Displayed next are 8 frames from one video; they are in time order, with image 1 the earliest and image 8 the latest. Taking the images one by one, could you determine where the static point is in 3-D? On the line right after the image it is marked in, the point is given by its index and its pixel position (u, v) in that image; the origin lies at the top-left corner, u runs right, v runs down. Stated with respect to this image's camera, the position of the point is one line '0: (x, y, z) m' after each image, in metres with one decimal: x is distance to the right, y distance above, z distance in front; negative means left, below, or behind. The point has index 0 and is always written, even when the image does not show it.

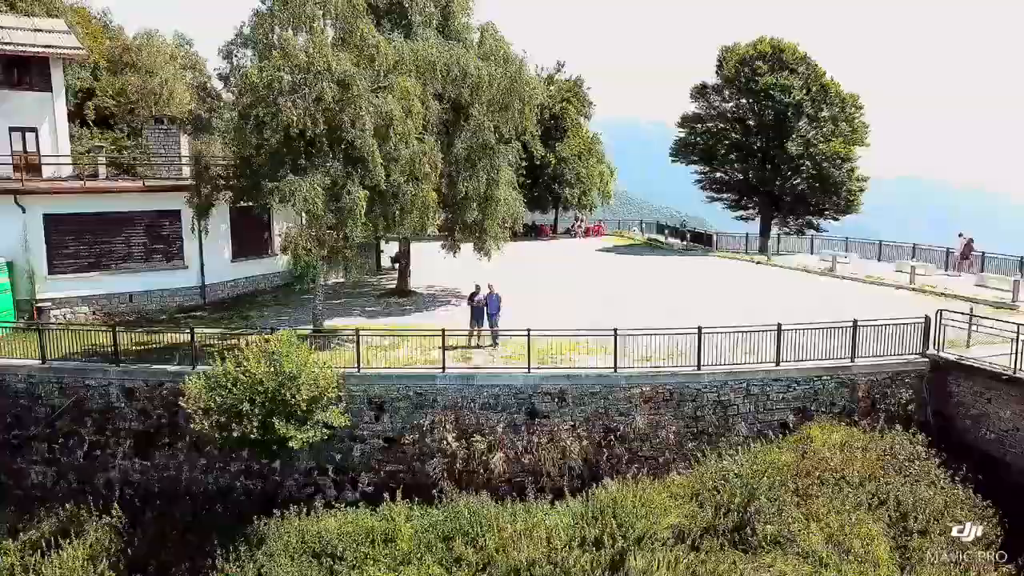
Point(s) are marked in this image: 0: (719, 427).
0: (+3.3, -2.2, +12.9) m
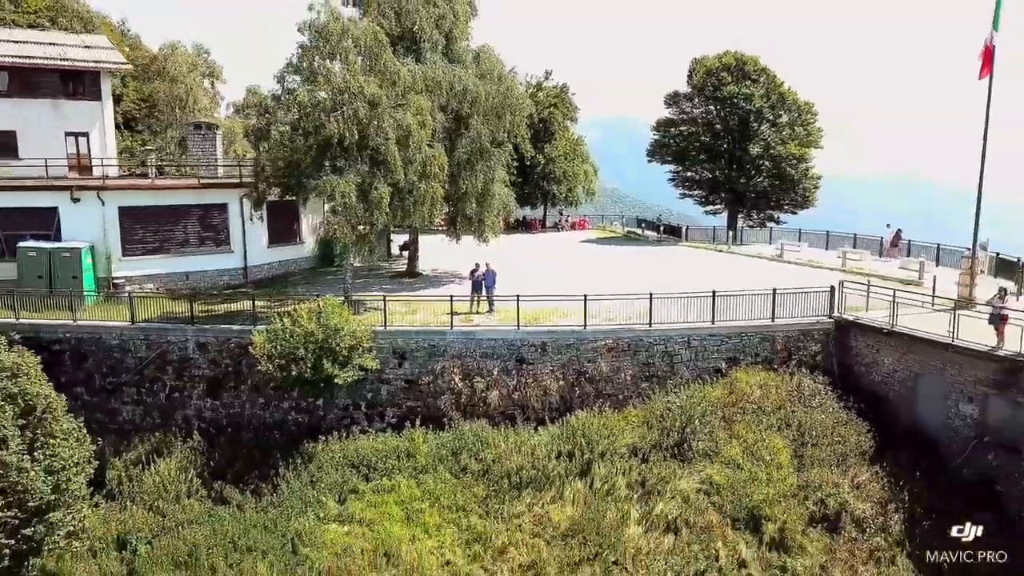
0: (+3.1, -1.7, +16.4) m
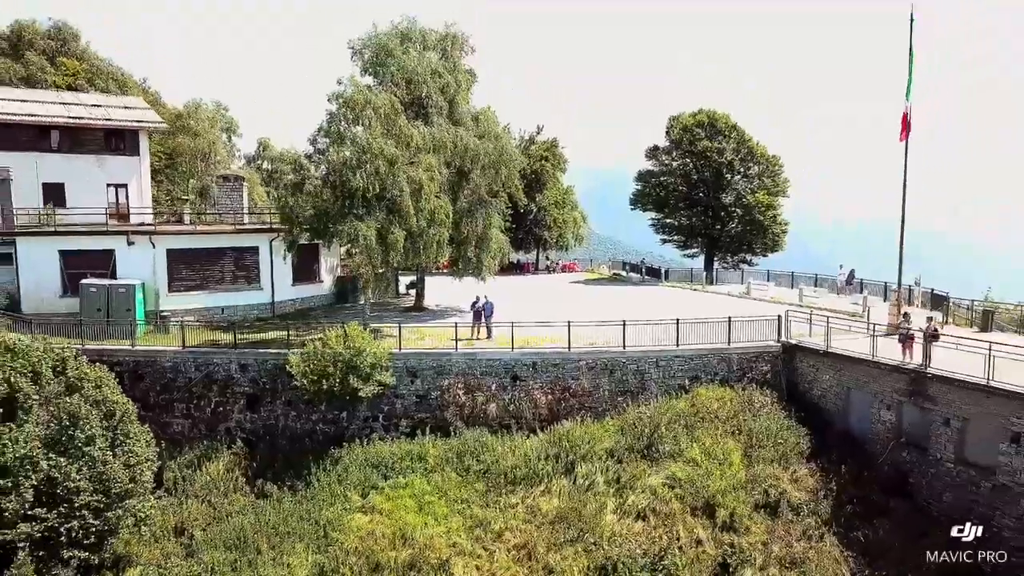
0: (+3.0, -2.4, +19.4) m
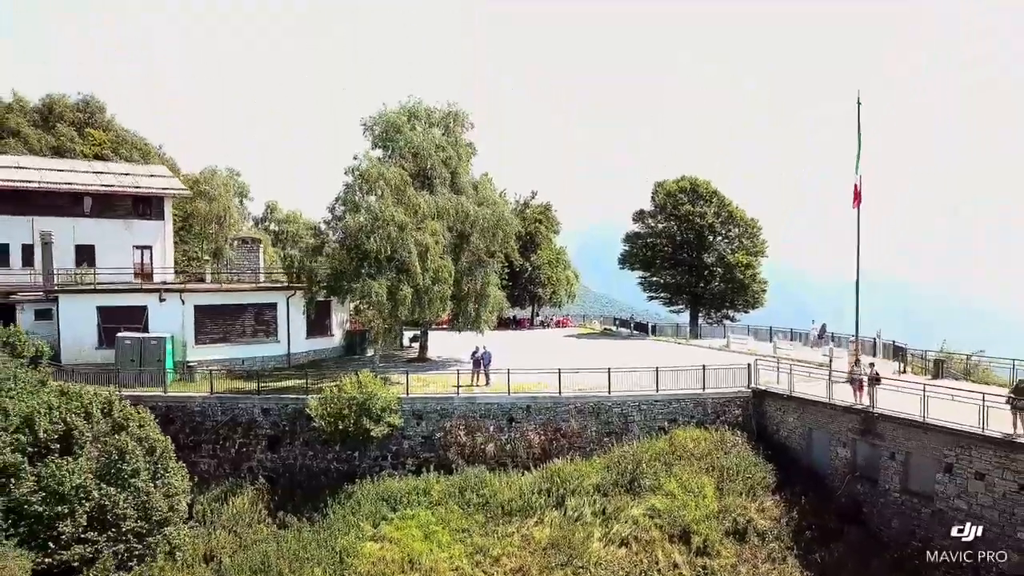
0: (+2.9, -3.8, +21.4) m
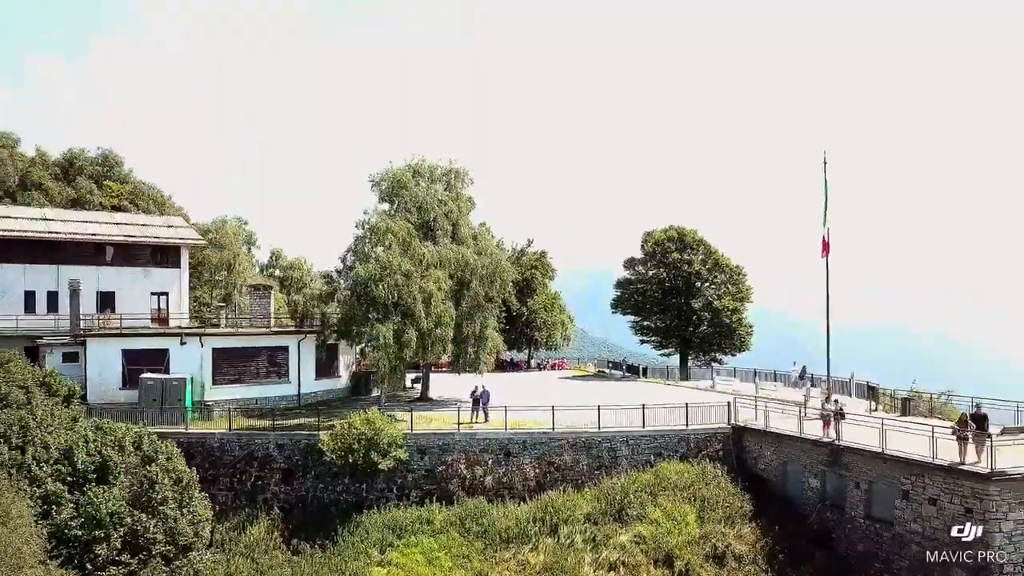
0: (+2.8, -5.0, +23.1) m
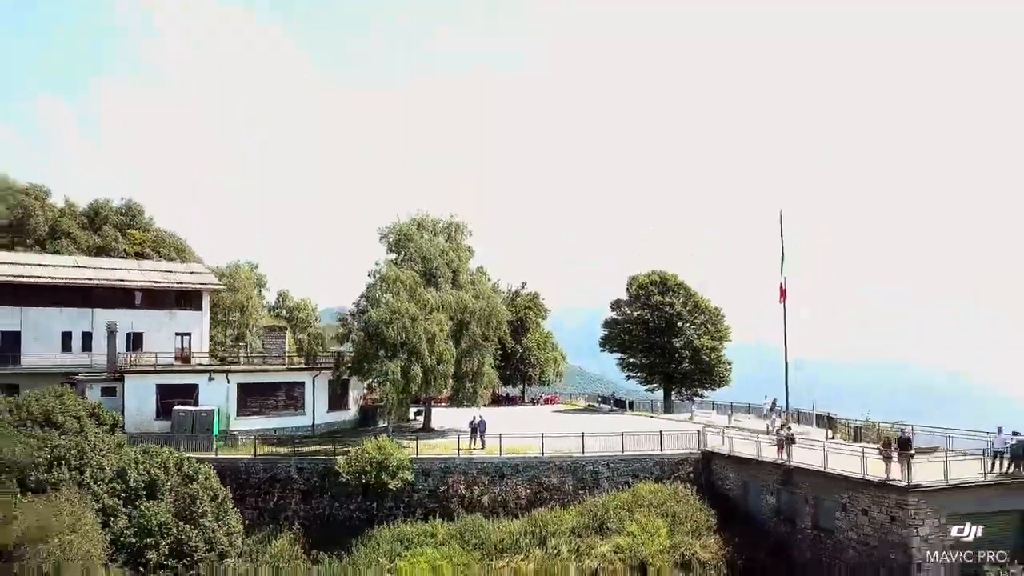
0: (+2.6, -6.4, +26.1) m
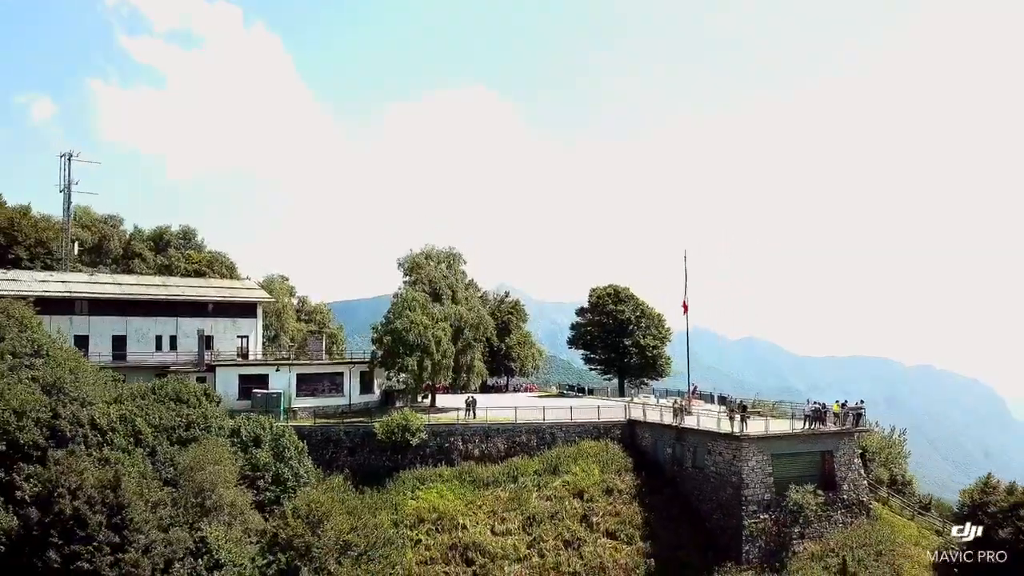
0: (+1.8, -7.2, +37.6) m
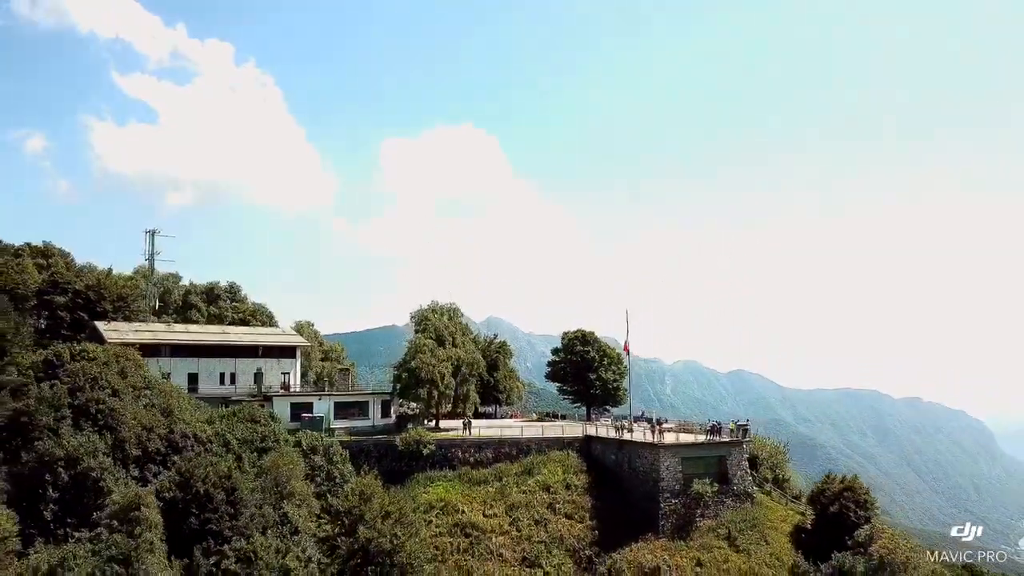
0: (+0.9, -10.4, +50.6) m
